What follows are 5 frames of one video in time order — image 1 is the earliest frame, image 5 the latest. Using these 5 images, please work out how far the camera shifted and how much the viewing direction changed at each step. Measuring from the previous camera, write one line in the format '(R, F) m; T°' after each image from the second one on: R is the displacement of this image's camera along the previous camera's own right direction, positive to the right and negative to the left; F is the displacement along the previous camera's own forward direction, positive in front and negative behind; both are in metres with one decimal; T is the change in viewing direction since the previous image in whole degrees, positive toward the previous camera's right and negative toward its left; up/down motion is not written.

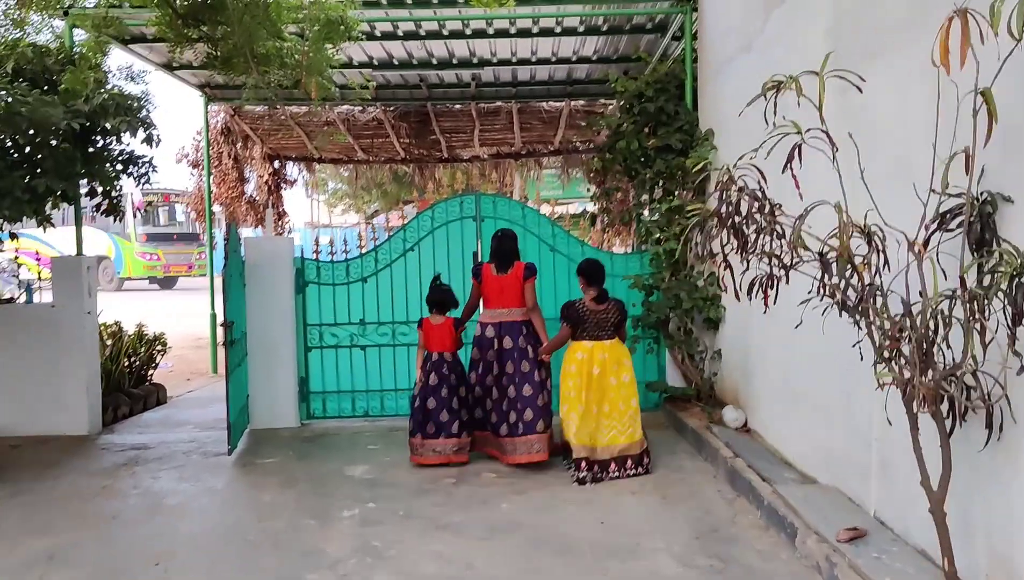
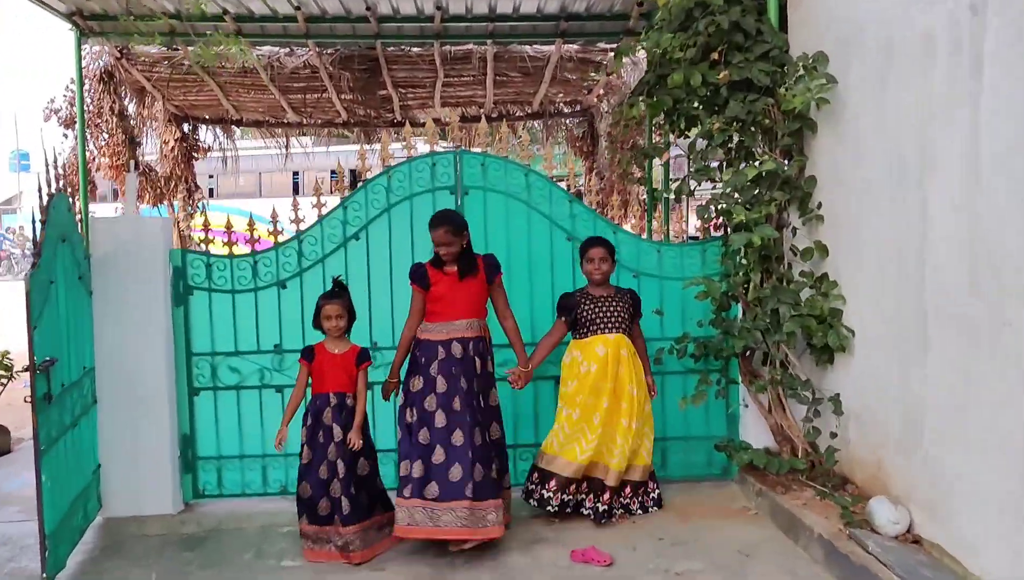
(-0.2, +2.1) m; +3°
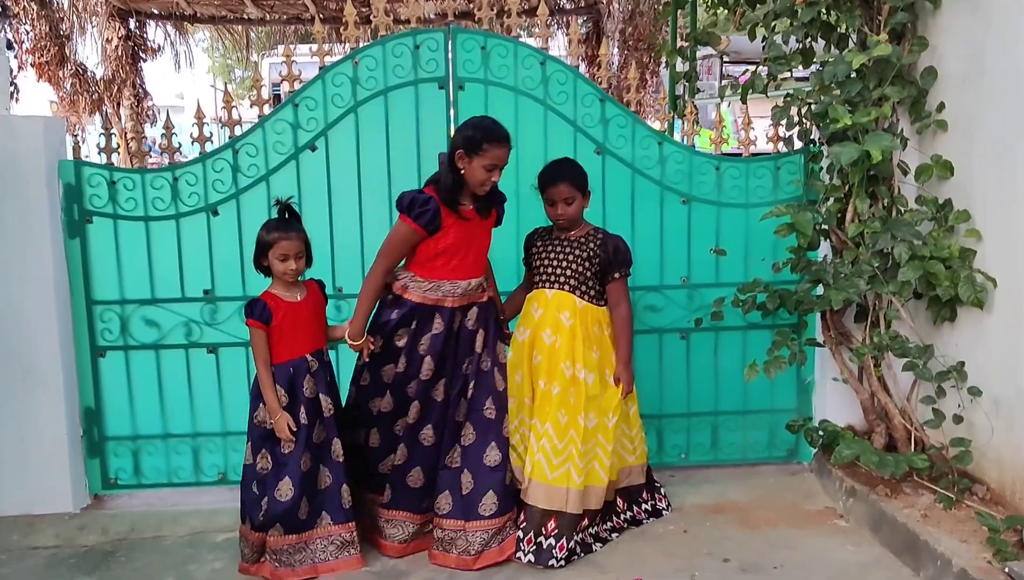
(-0.1, +1.0) m; +1°
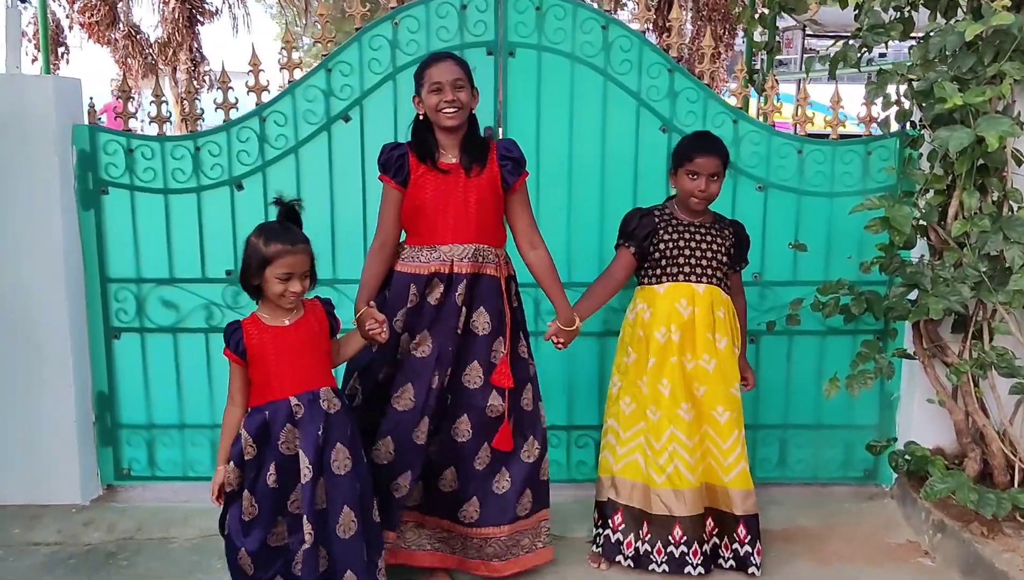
(0.0, +0.3) m; -4°
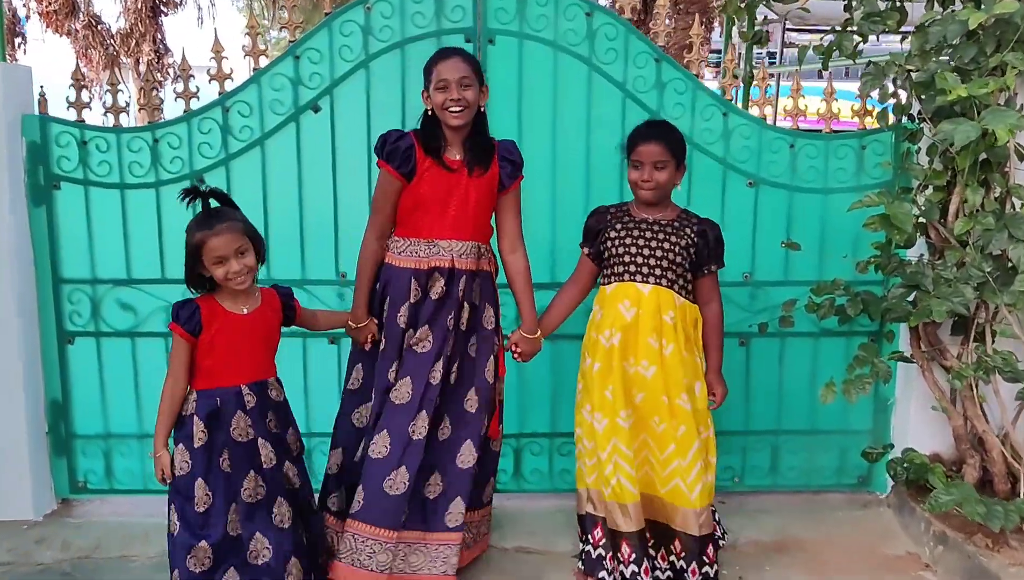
(0.0, +0.1) m; +2°
